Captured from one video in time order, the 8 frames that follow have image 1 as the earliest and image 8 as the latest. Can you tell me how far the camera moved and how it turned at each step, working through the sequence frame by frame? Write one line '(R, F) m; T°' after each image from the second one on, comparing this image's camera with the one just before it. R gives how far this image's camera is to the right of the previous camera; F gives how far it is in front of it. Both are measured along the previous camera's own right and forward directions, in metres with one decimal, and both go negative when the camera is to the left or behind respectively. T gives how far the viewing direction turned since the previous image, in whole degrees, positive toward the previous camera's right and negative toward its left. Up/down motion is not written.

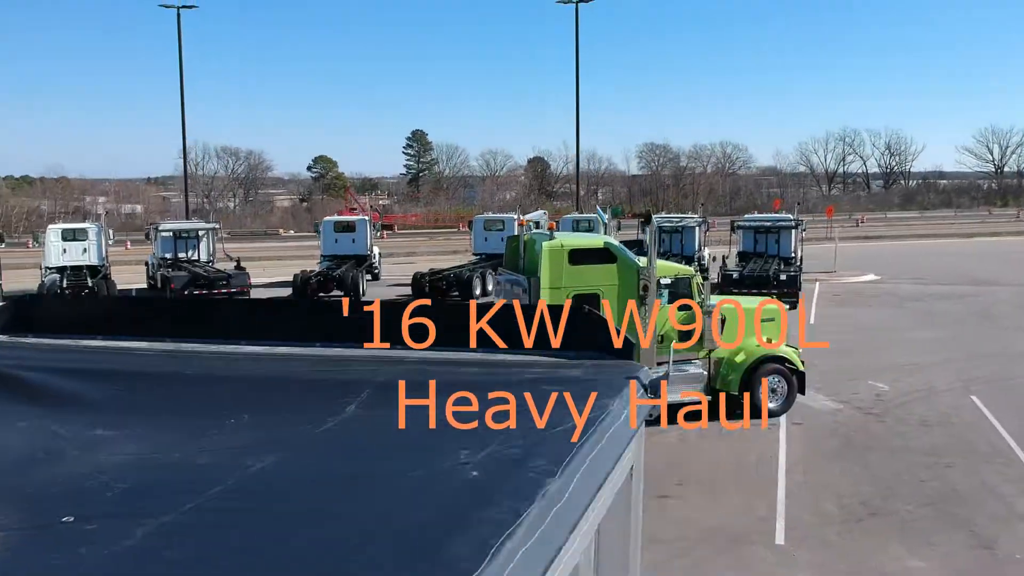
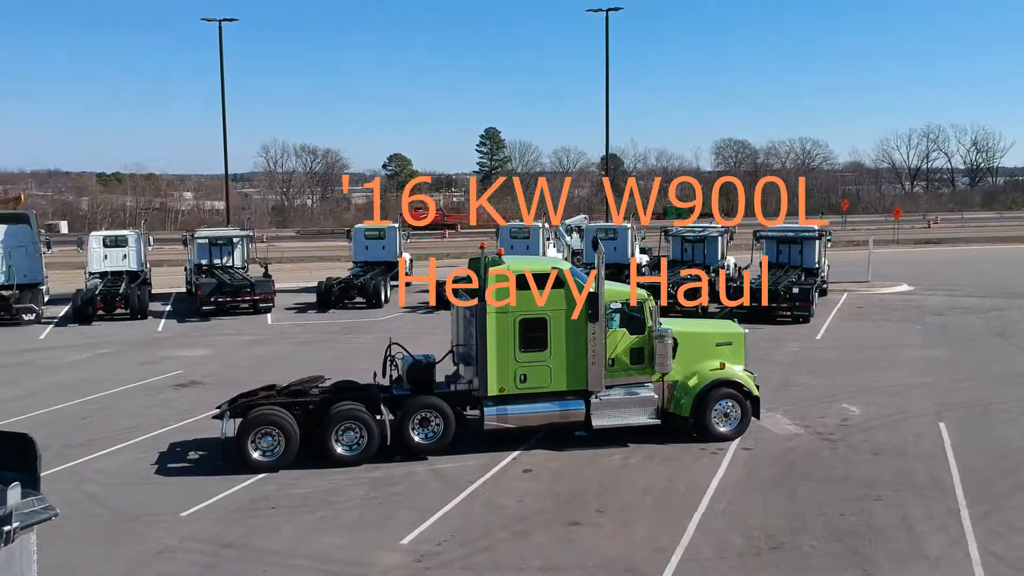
(+1.6, -0.2) m; -5°
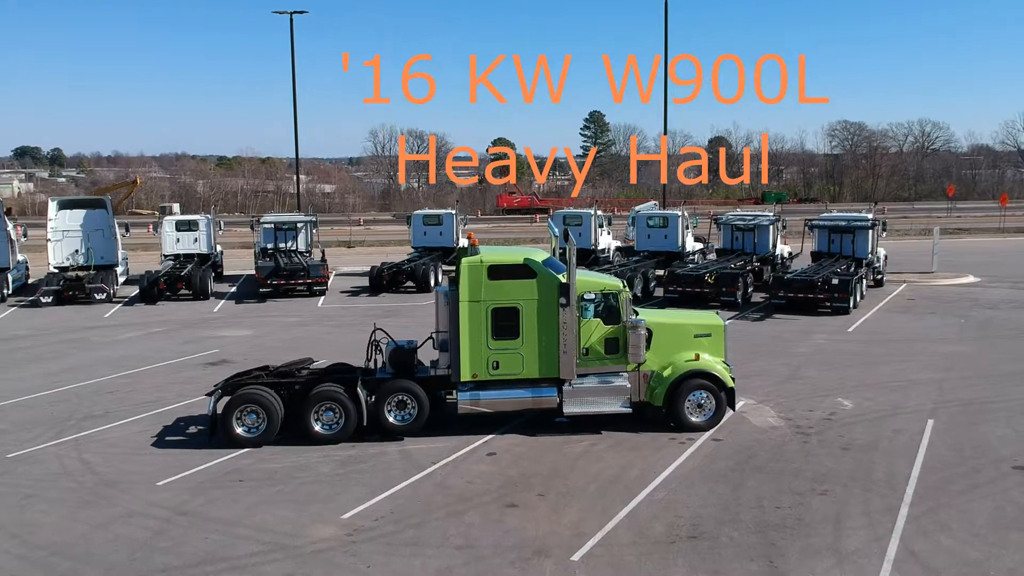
(+1.7, -0.3) m; -6°
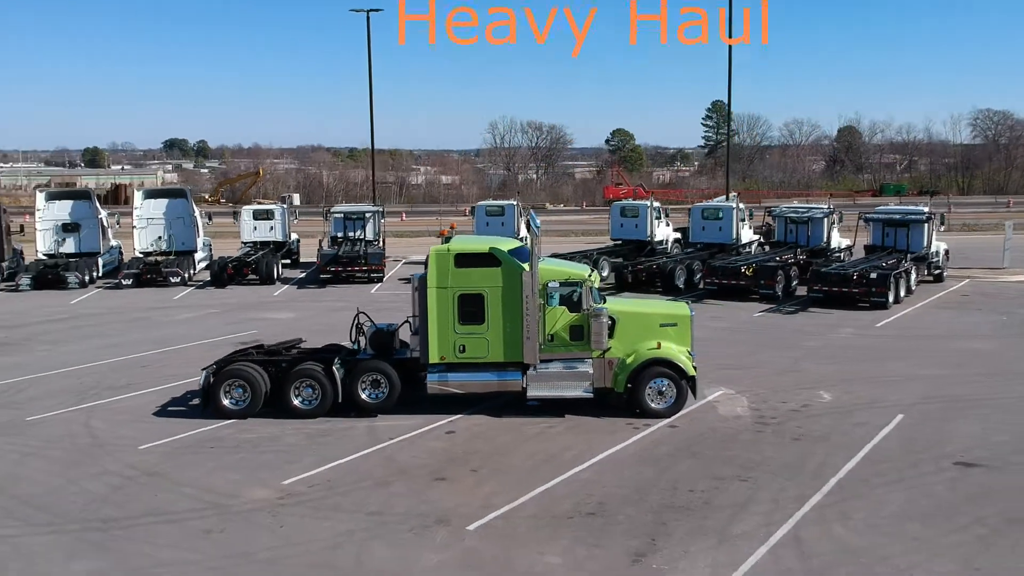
(+2.1, -0.5) m; -7°
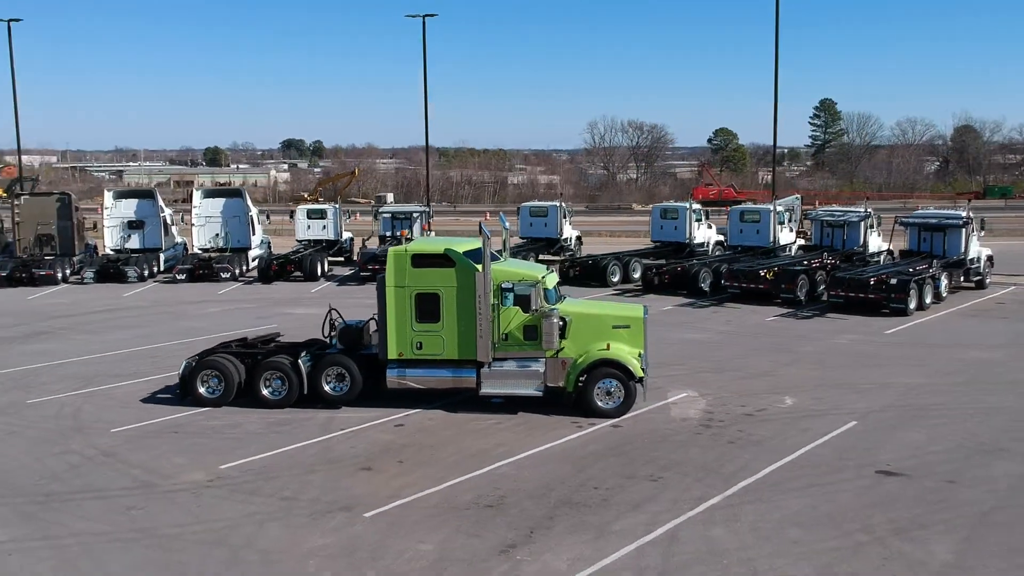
(+2.1, -0.3) m; -6°
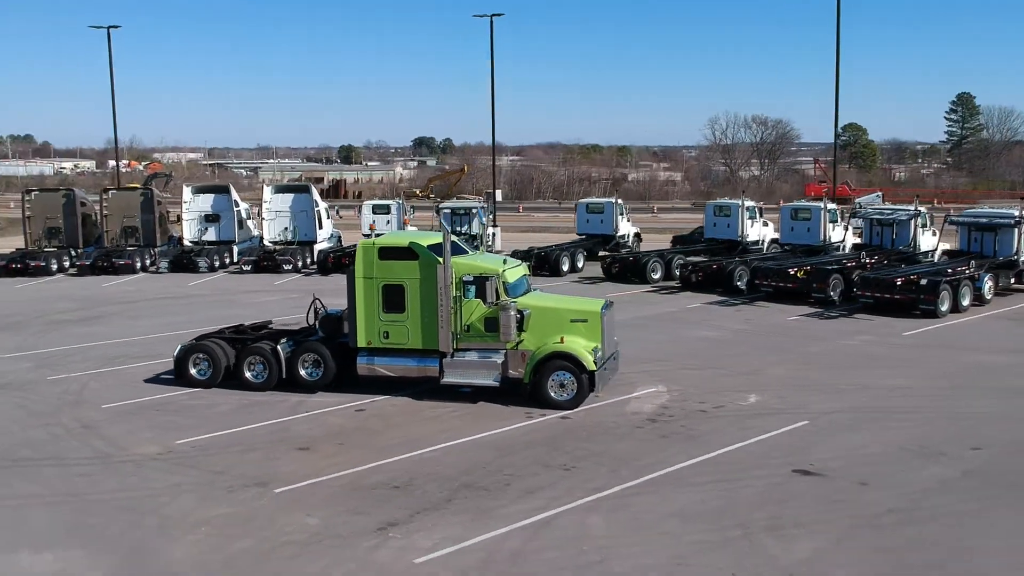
(+2.4, -0.2) m; -8°
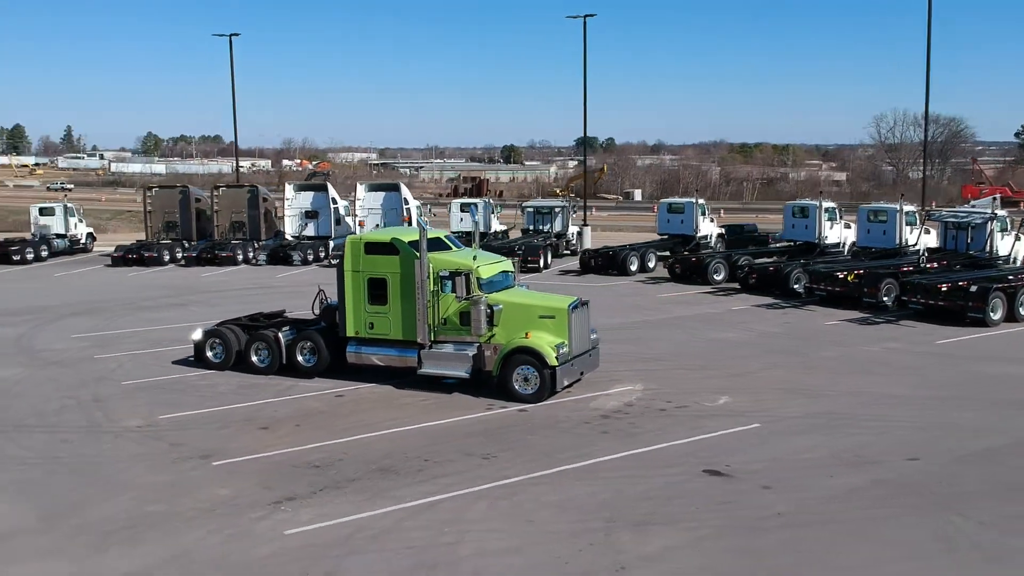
(+2.8, -0.2) m; -10°
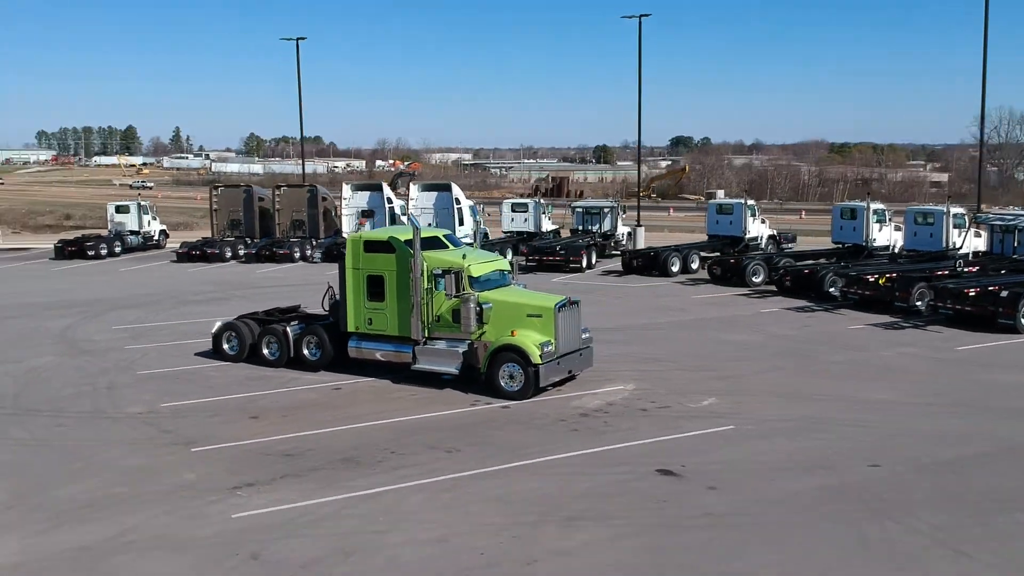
(+1.5, -0.2) m; -5°
